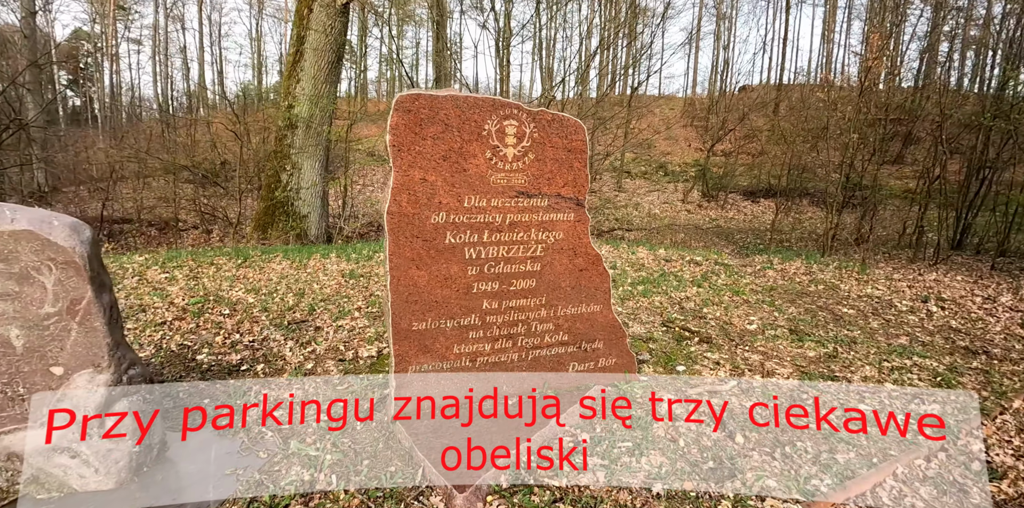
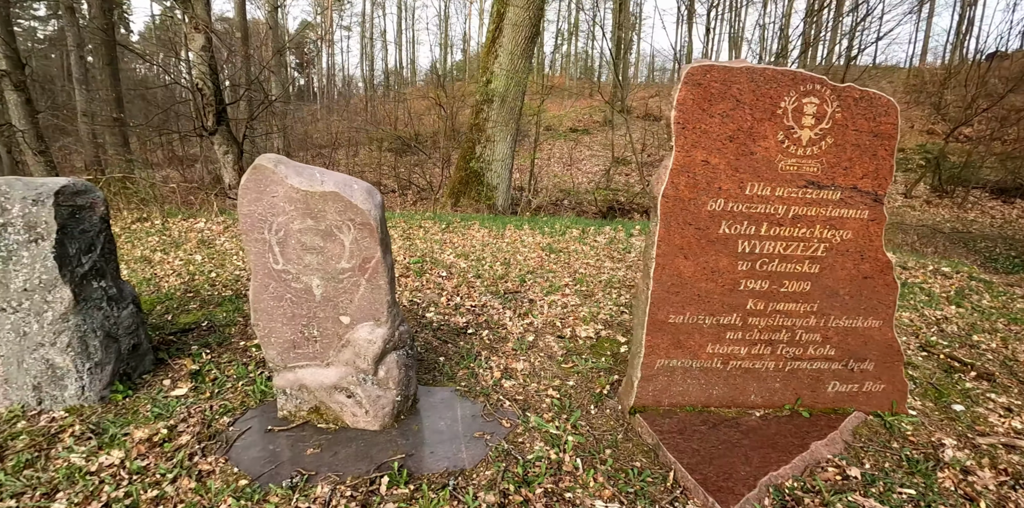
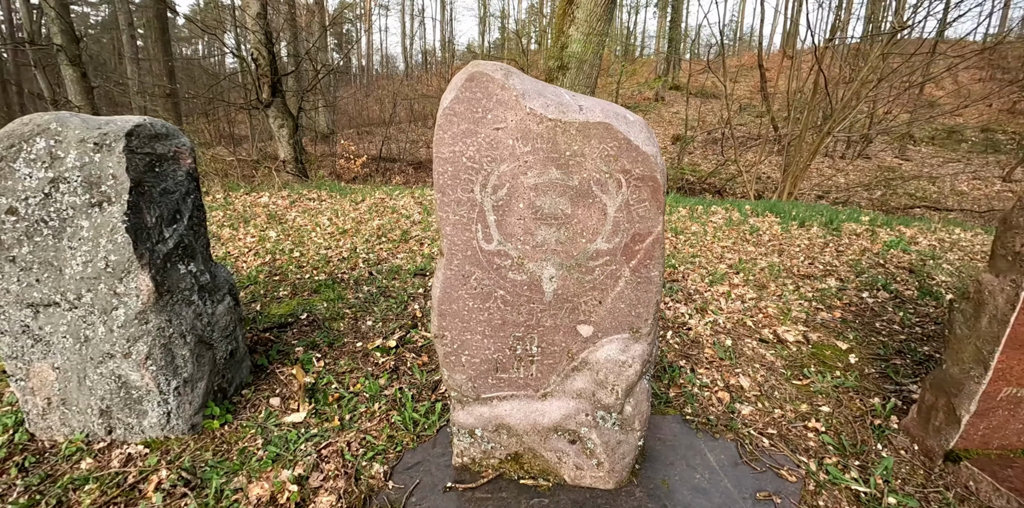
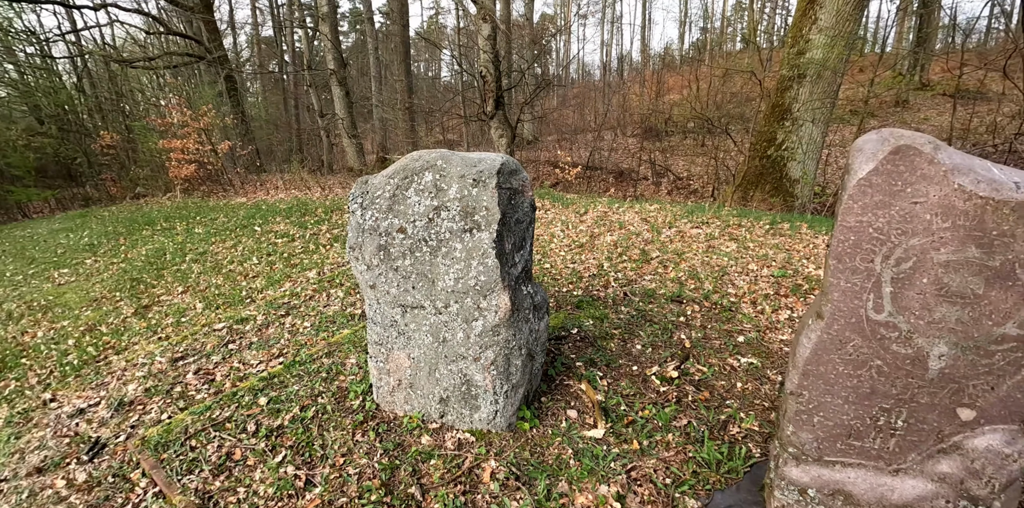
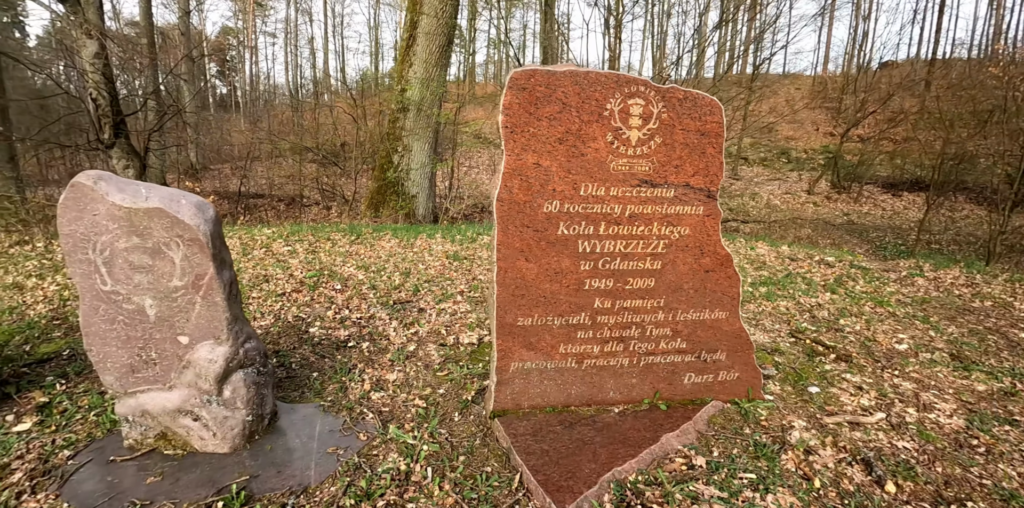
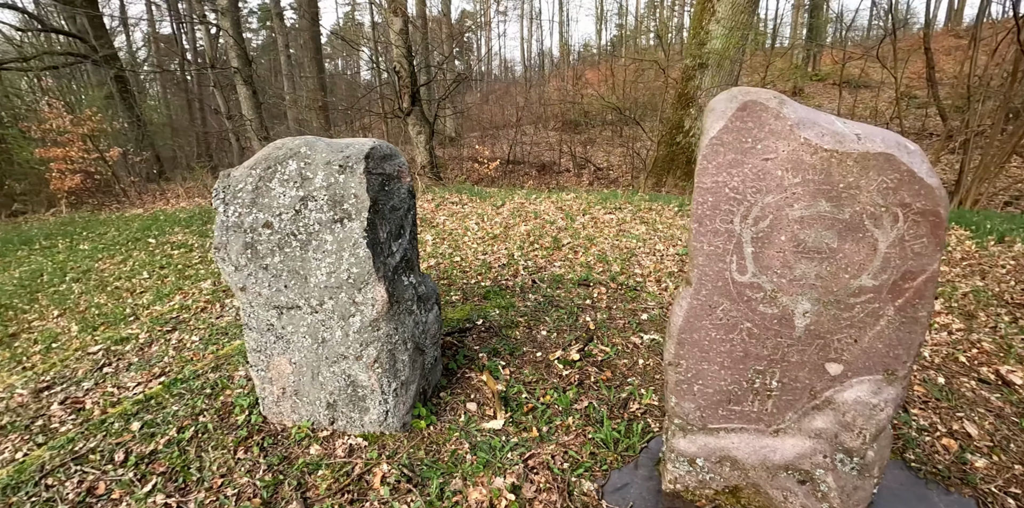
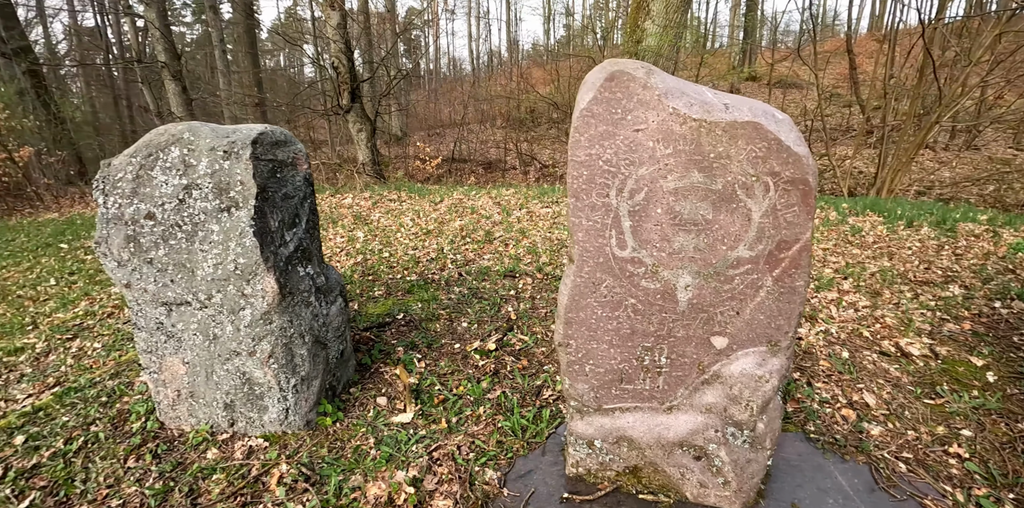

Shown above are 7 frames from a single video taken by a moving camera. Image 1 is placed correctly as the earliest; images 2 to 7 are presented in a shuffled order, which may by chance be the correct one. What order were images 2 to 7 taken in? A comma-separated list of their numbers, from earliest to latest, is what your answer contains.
5, 2, 3, 7, 6, 4
